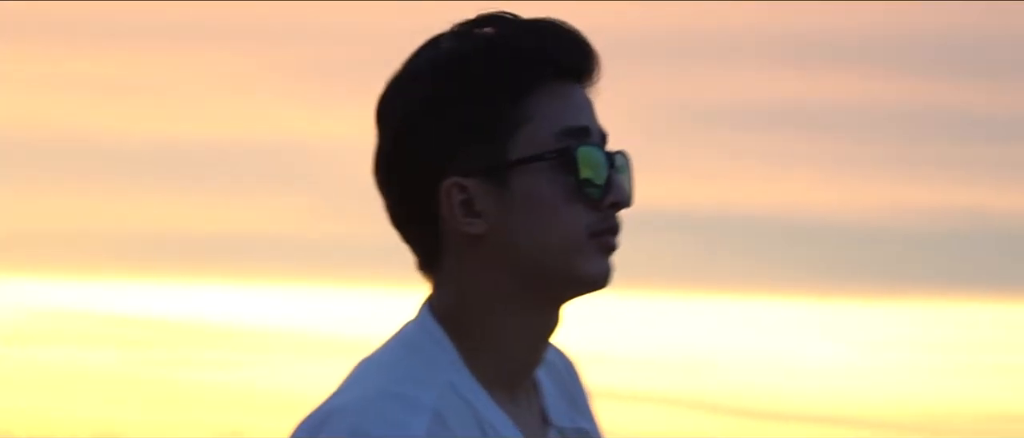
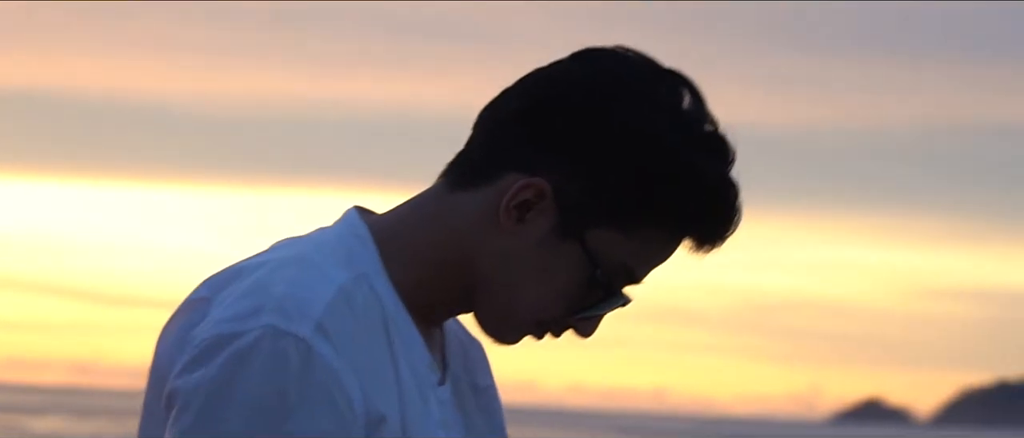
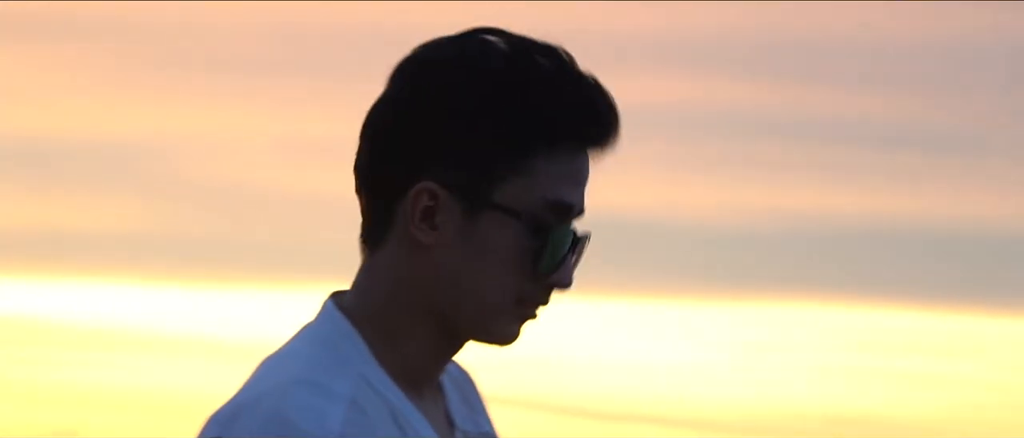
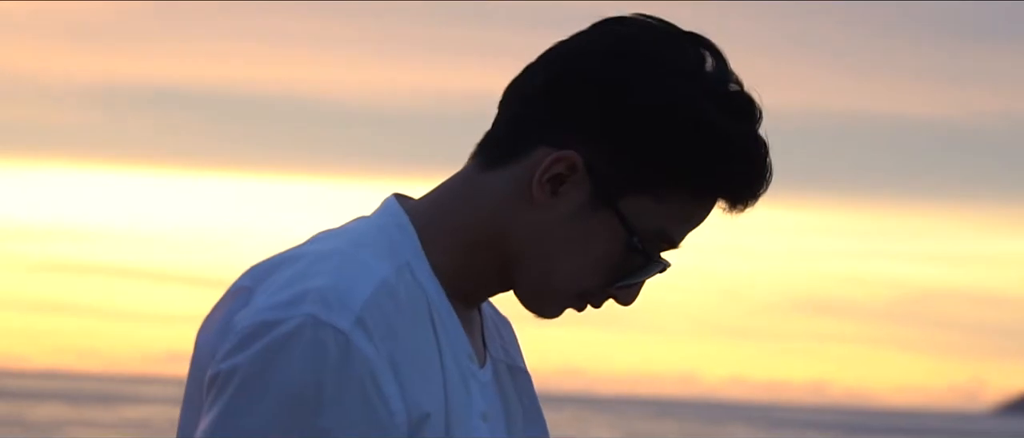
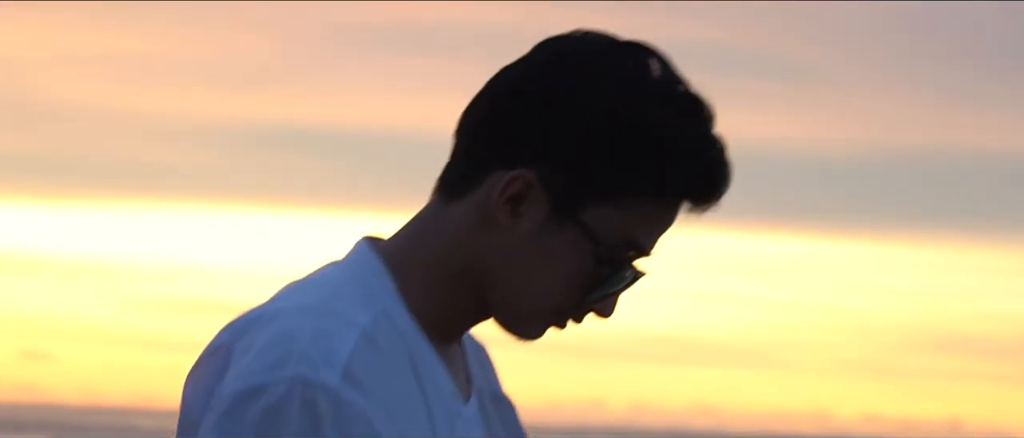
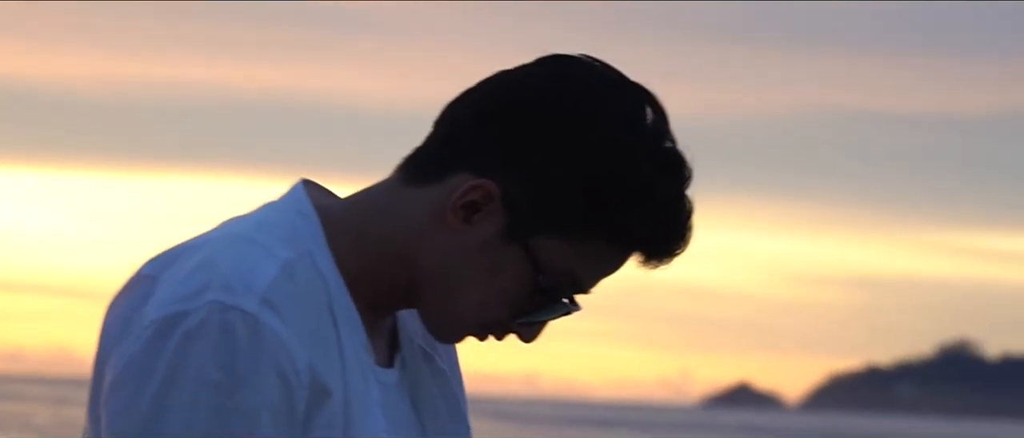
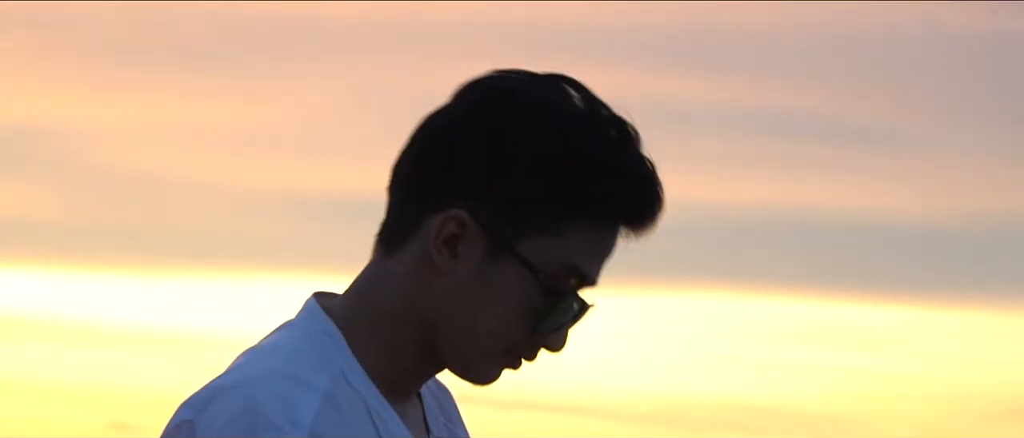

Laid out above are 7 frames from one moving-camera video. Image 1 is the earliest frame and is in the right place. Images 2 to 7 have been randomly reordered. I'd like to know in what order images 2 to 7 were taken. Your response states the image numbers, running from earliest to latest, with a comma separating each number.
3, 7, 5, 4, 2, 6
